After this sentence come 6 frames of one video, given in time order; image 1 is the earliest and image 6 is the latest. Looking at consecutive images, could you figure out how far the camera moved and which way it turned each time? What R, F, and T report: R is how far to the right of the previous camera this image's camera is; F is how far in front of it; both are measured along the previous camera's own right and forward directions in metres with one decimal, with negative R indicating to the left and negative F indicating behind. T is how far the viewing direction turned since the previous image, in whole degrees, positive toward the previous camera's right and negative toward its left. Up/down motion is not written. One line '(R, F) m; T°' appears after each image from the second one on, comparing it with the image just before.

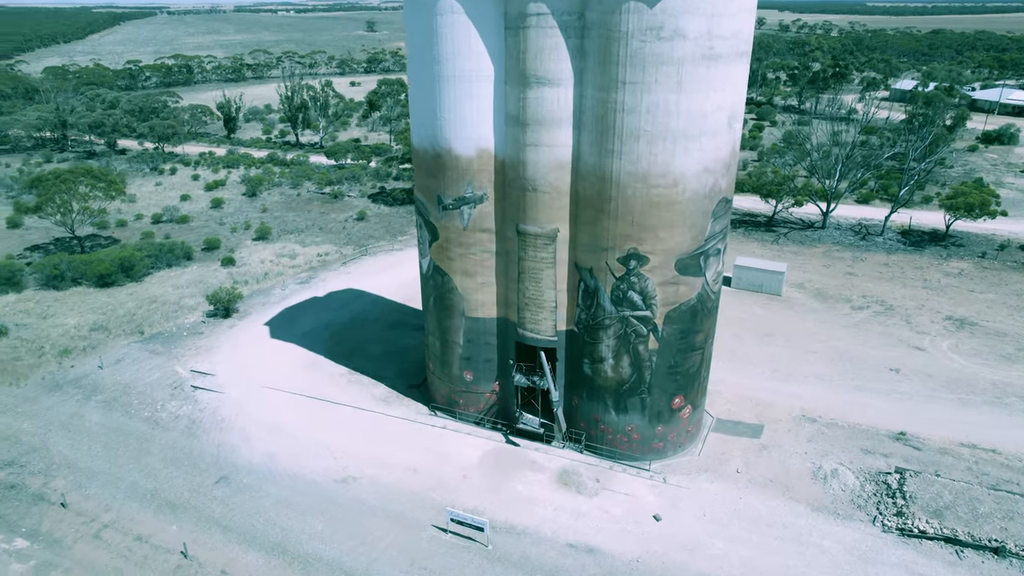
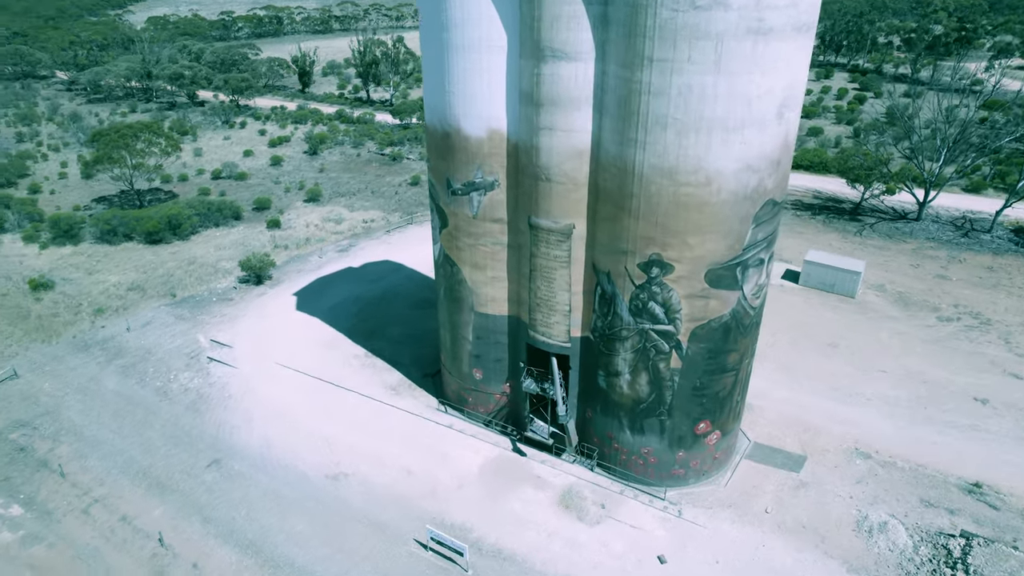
(+2.9, +3.3) m; -7°
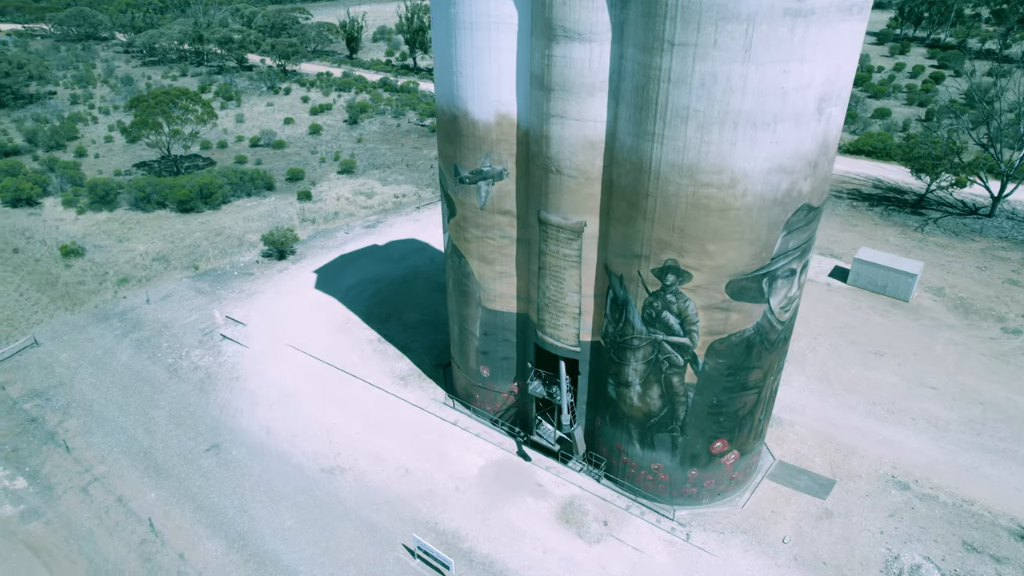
(+1.6, +1.9) m; -4°
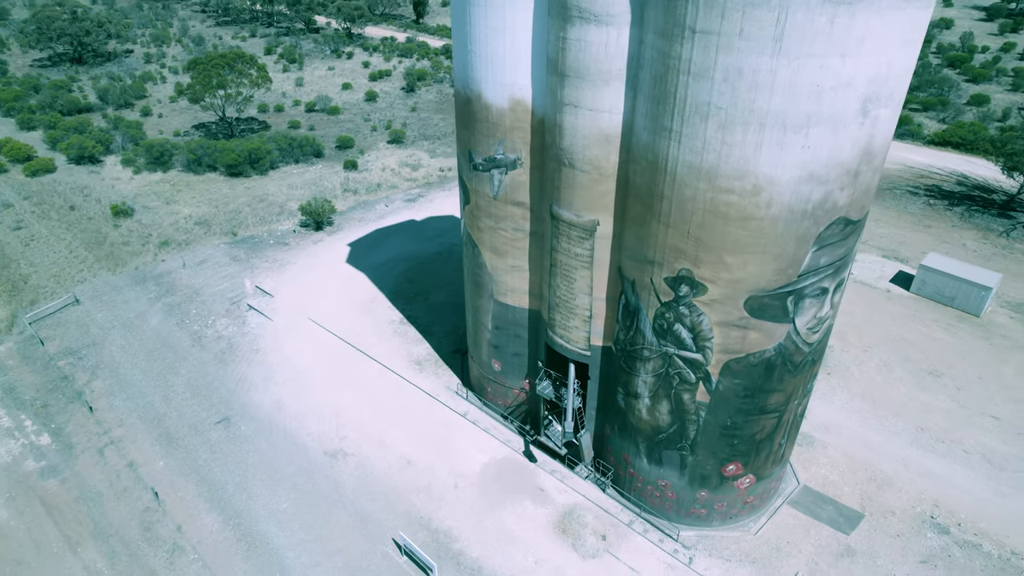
(+2.0, +1.5) m; -6°
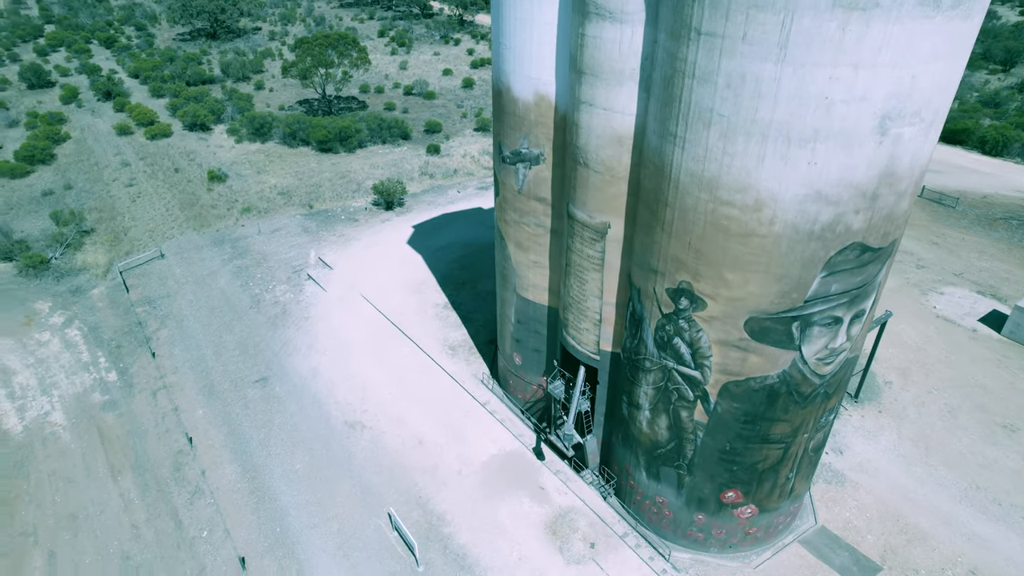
(+3.2, +0.3) m; -9°
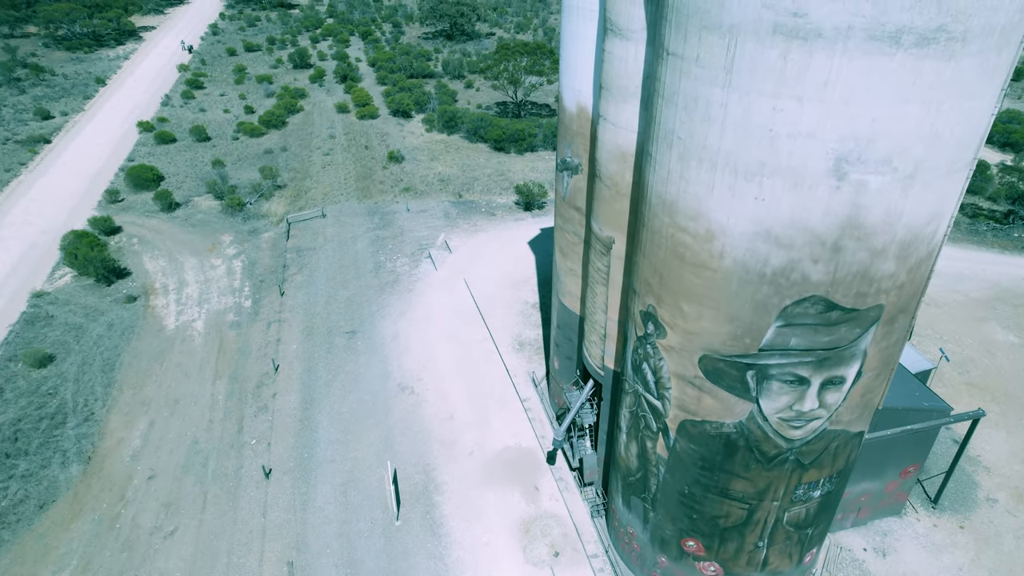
(+6.9, +0.1) m; -18°
